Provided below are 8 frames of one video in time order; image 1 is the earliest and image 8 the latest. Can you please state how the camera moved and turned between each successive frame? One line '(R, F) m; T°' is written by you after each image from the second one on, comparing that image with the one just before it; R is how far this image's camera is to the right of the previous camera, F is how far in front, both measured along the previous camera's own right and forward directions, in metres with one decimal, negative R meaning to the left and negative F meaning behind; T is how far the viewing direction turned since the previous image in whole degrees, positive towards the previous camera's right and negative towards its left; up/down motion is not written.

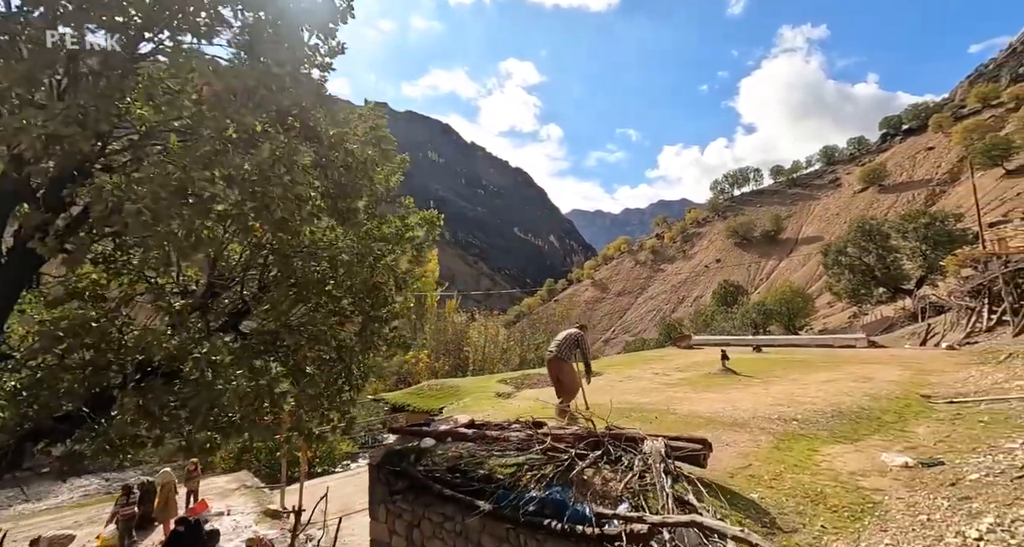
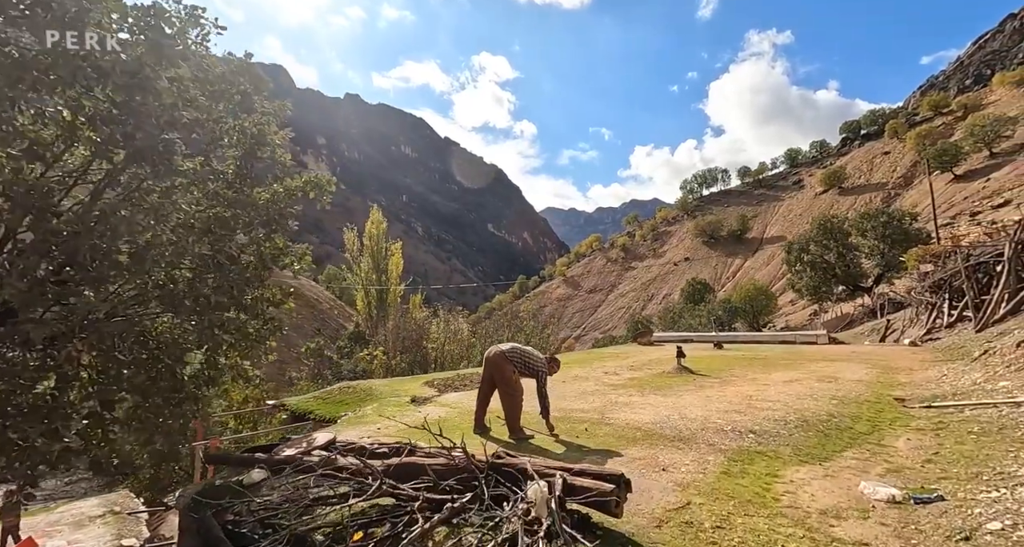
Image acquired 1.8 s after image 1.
(+1.1, +1.9) m; +3°
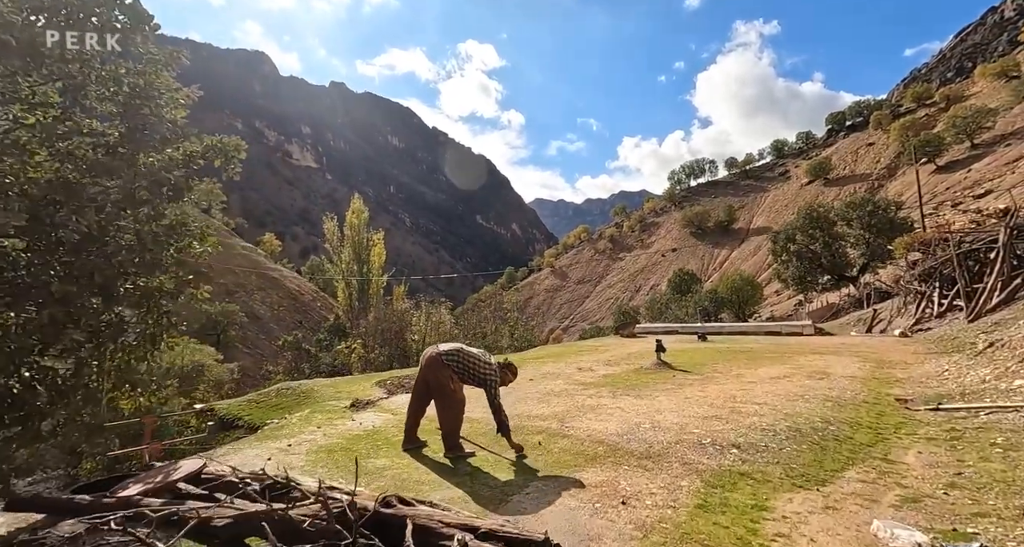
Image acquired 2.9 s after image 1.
(+0.7, +1.4) m; +1°
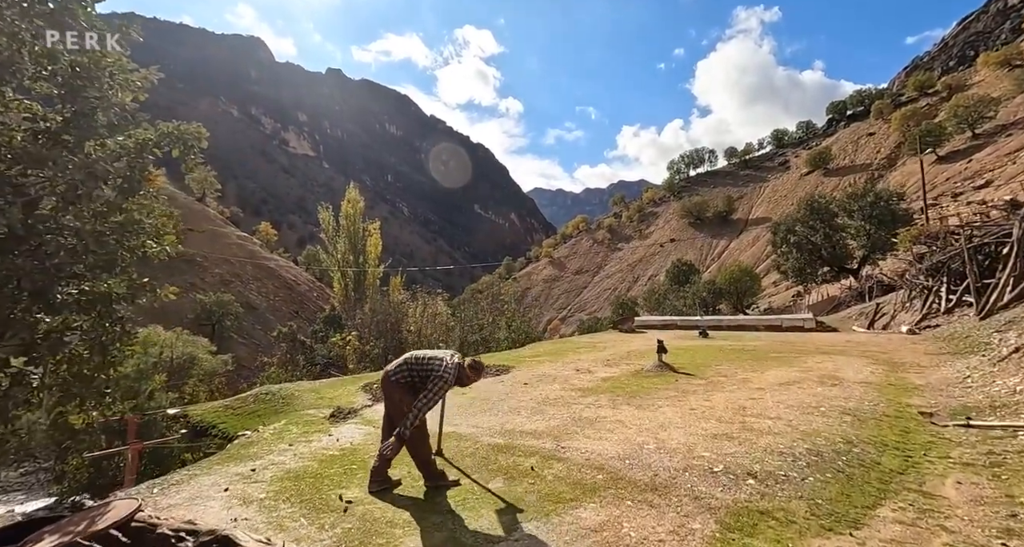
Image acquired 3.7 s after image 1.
(+0.1, +0.8) m; 0°
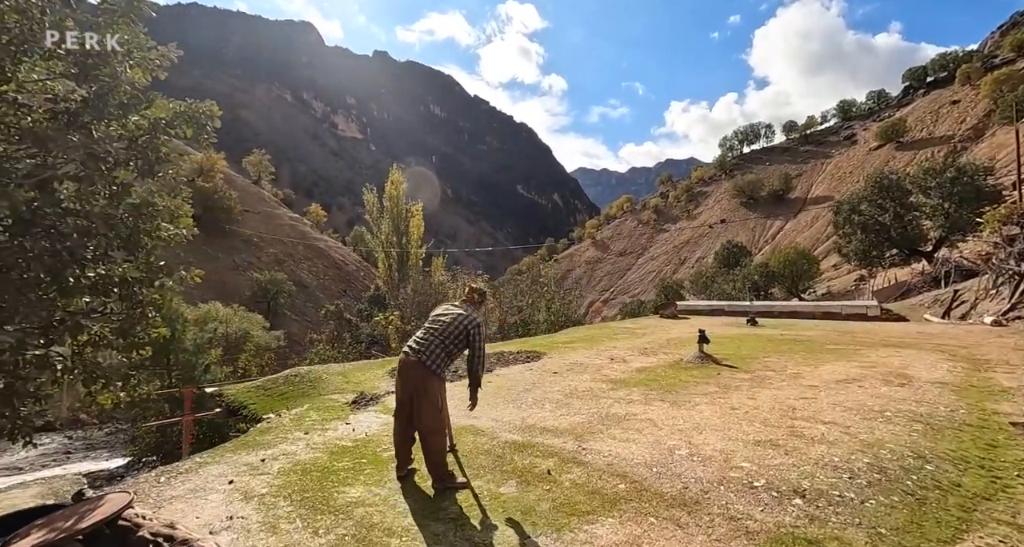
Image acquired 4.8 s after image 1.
(+0.3, +0.6) m; -5°
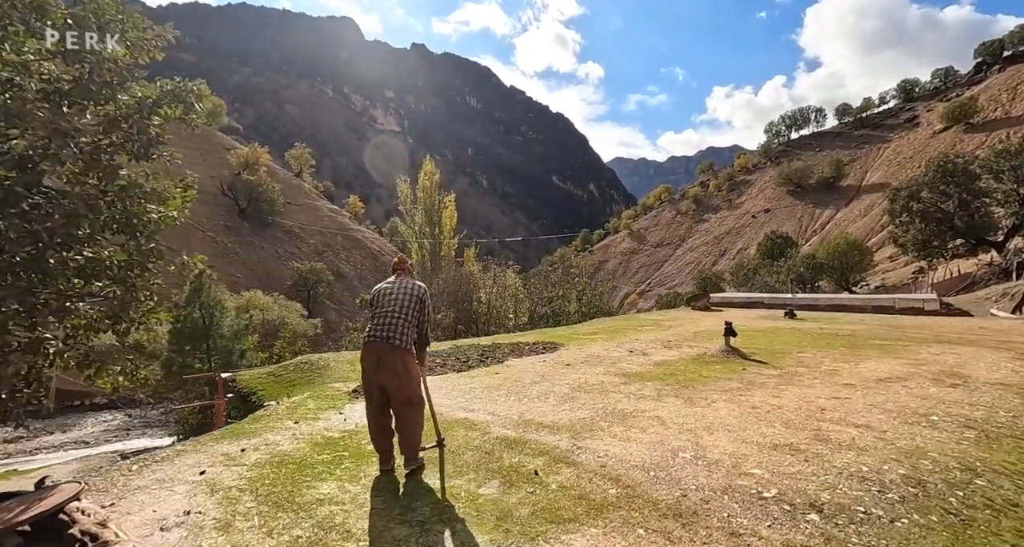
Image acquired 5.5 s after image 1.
(+0.5, +0.5) m; -4°
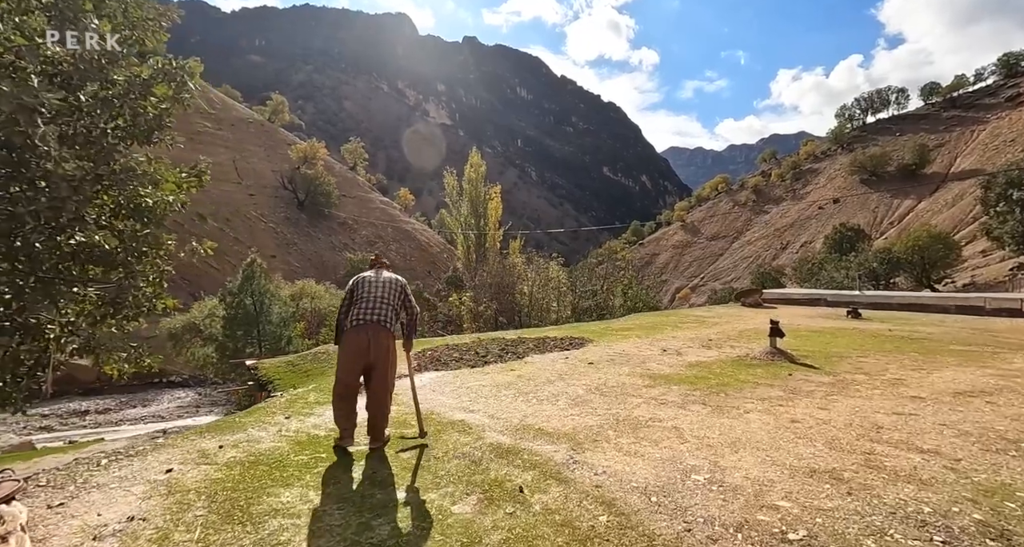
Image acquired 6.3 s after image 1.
(+0.6, +0.7) m; -6°
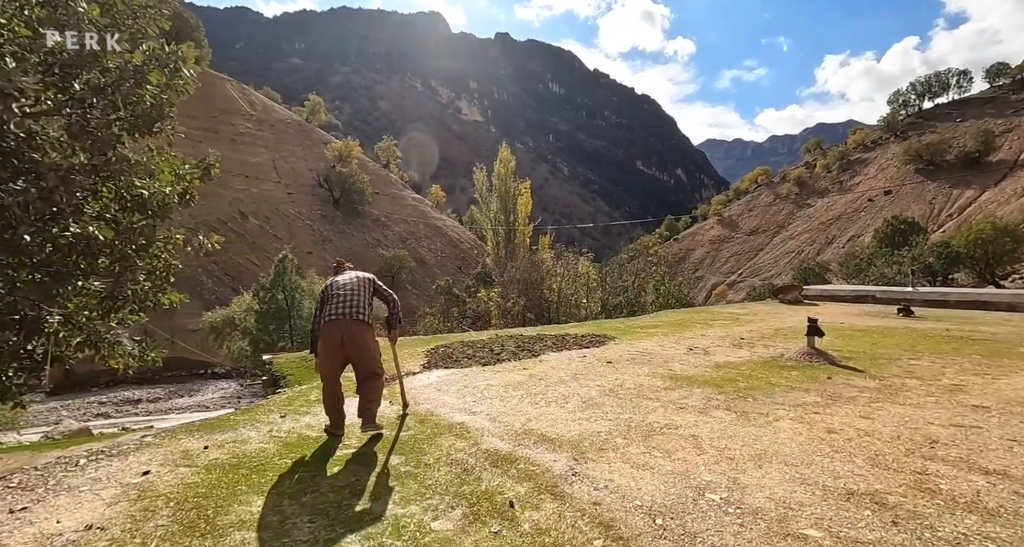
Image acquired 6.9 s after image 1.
(+0.4, +0.5) m; -4°
